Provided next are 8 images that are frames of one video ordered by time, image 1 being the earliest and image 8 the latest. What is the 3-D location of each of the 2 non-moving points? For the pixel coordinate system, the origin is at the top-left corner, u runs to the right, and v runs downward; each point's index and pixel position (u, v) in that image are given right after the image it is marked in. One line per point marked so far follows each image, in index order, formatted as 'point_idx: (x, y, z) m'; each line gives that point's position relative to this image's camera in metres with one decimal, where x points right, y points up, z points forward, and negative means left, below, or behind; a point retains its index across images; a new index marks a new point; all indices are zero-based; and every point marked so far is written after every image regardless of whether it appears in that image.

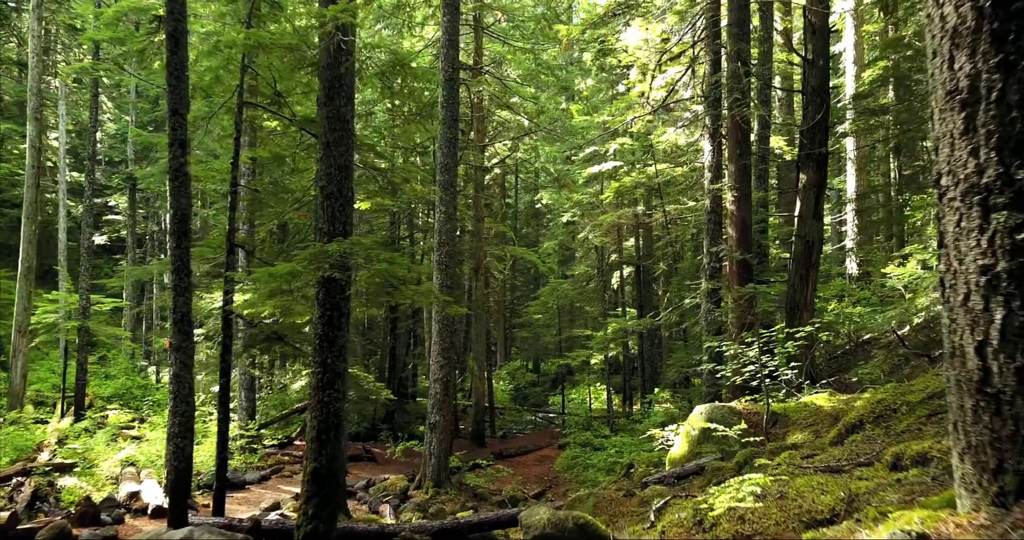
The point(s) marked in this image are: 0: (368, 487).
0: (-2.3, -3.5, +11.8) m
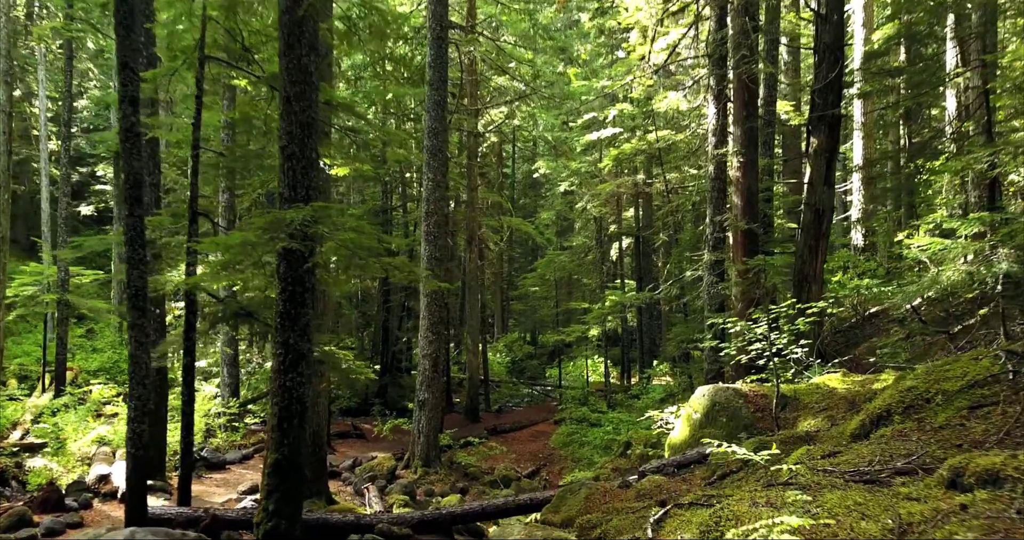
0: (-2.5, -3.1, +11.3) m
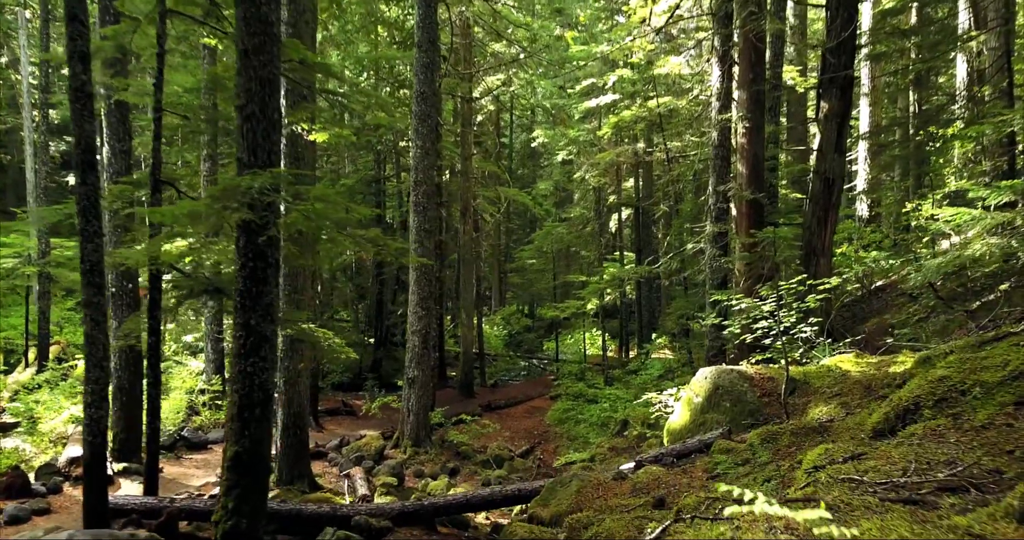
0: (-2.6, -2.6, +10.9) m
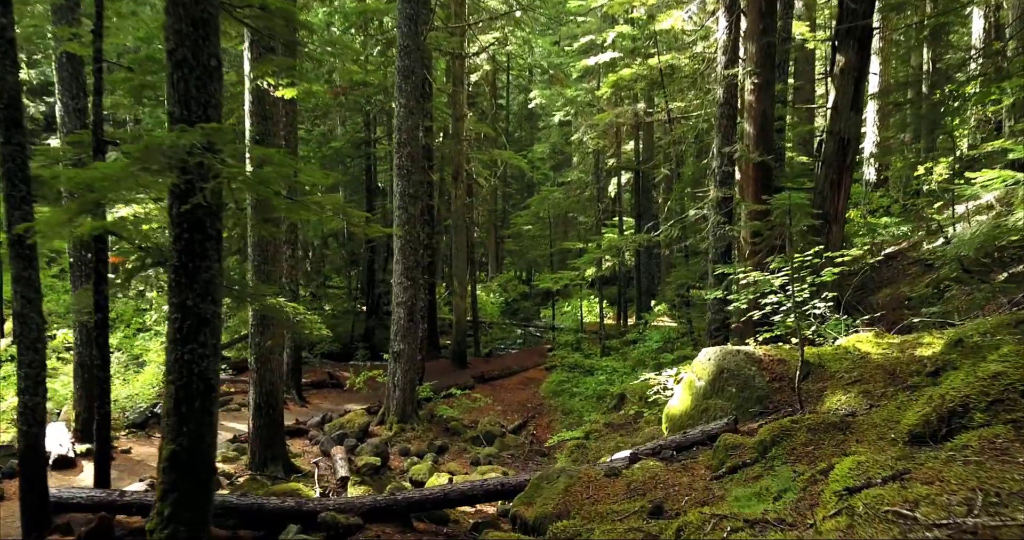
0: (-2.7, -2.2, +10.4) m
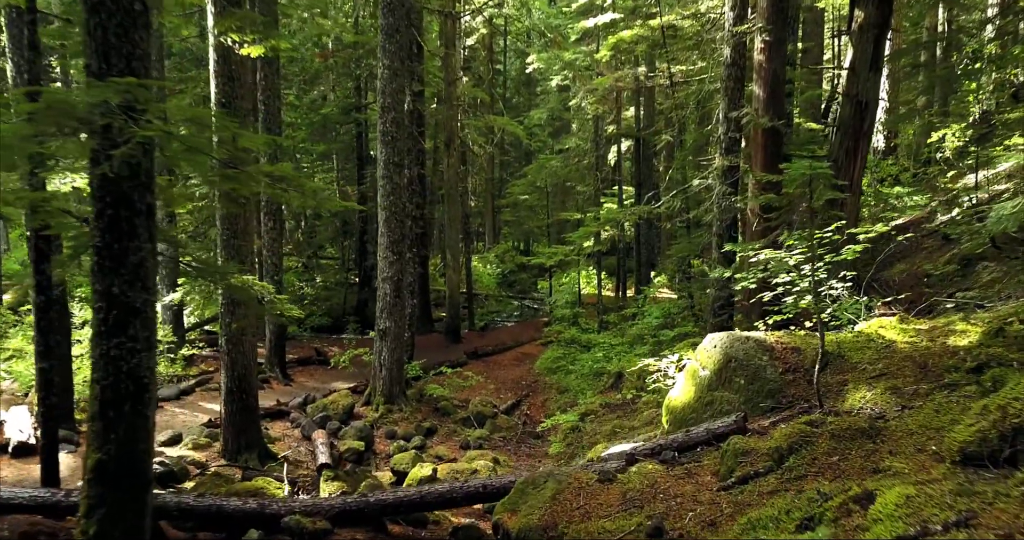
0: (-2.8, -1.8, +9.9) m
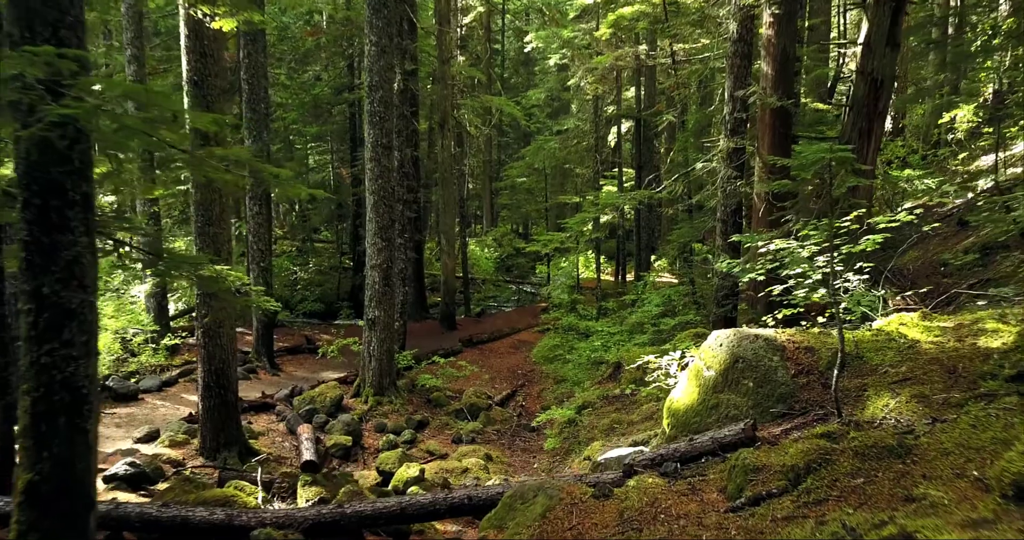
0: (-2.9, -1.6, +9.6) m
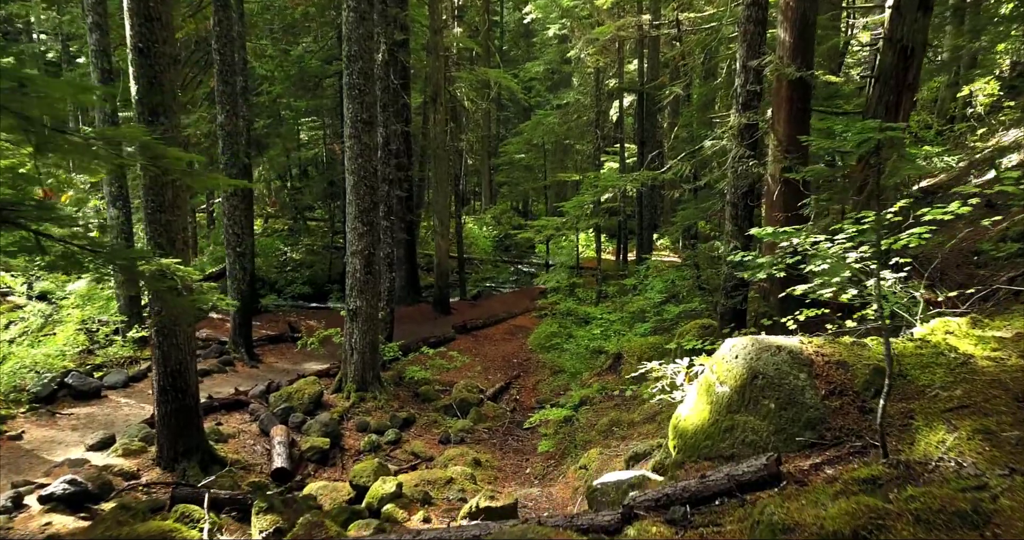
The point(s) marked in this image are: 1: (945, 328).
0: (-3.0, -1.5, +9.0) m
1: (+2.4, -0.3, +3.9) m
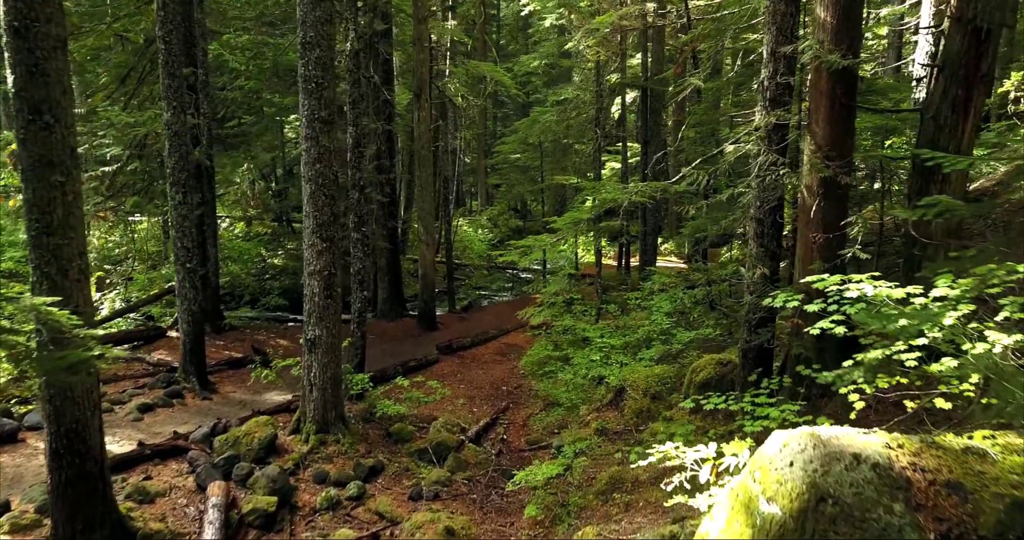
0: (-3.1, -1.7, +7.8) m
1: (+2.2, -0.6, +2.7) m
